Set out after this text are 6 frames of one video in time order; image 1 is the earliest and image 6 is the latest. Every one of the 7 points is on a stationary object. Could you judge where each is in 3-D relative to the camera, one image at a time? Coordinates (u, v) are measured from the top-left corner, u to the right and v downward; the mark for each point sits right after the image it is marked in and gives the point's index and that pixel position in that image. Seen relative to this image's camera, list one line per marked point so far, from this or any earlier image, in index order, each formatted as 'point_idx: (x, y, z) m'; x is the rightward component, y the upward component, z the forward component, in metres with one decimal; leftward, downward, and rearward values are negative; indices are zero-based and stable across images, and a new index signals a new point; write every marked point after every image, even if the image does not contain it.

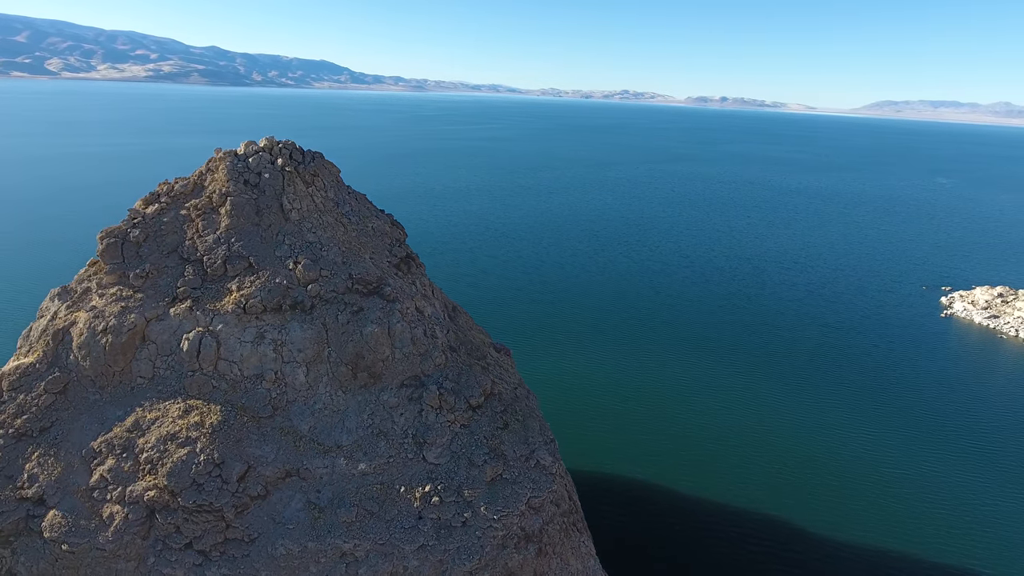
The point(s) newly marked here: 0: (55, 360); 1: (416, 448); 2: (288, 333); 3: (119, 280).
0: (-14.9, -2.4, +18.5) m
1: (-3.1, -5.1, +17.8) m
2: (-7.4, -1.5, +18.8) m
3: (-13.6, +0.3, +19.6) m
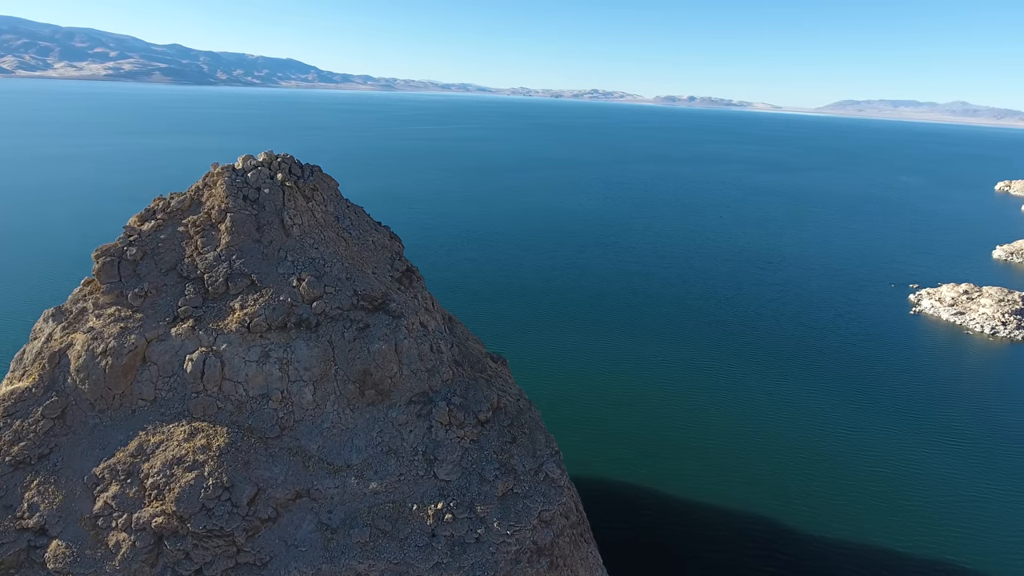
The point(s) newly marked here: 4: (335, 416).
0: (-14.7, -3.1, +18.0) m
1: (-2.7, -5.6, +17.8) m
2: (-7.2, -2.1, +18.6) m
3: (-13.4, -0.4, +19.1) m
4: (-5.7, -4.1, +18.3) m
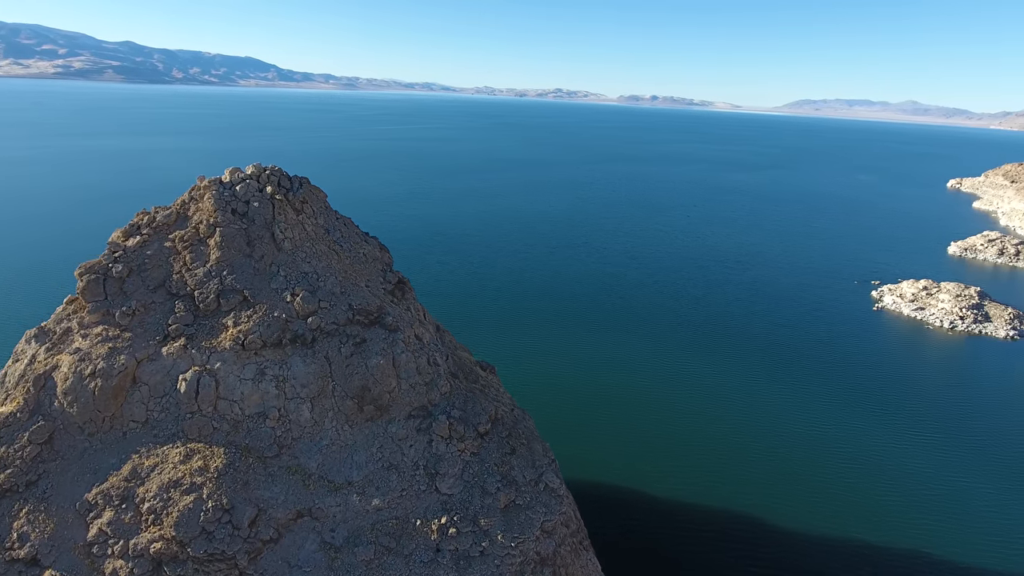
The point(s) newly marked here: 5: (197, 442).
0: (-14.6, -3.7, +17.4) m
1: (-2.7, -6.0, +17.8) m
2: (-7.2, -2.6, +18.4) m
3: (-13.5, -1.0, +18.6) m
4: (-5.7, -4.6, +18.1) m
5: (-9.7, -4.7, +17.3) m
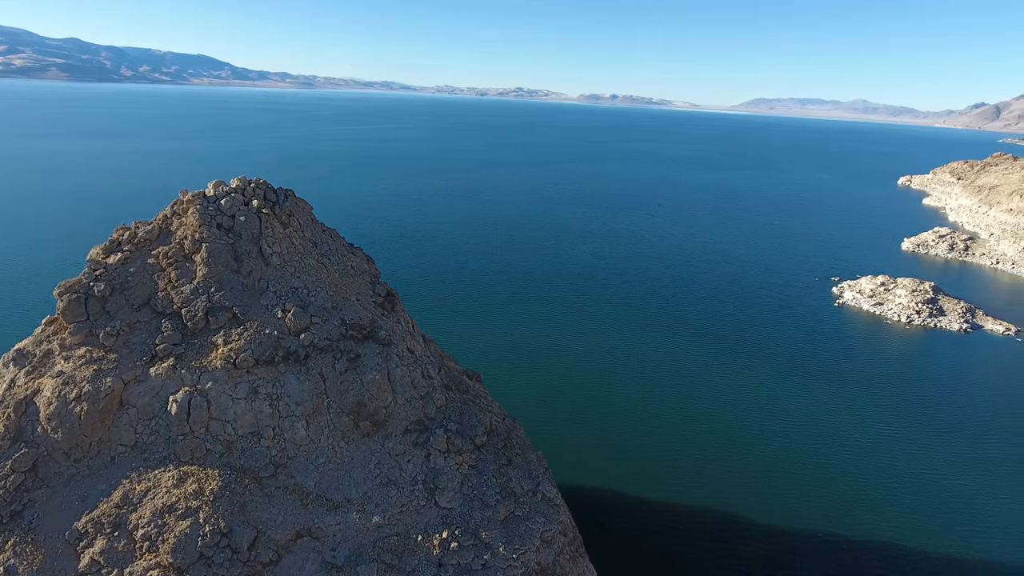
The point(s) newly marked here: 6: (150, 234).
0: (-14.7, -4.4, +16.7) m
1: (-2.7, -6.5, +17.9) m
2: (-7.3, -3.1, +18.1) m
3: (-13.6, -1.7, +18.0) m
4: (-5.8, -5.2, +18.0) m
5: (-9.7, -5.3, +16.9) m
6: (-12.7, +1.9, +19.9) m
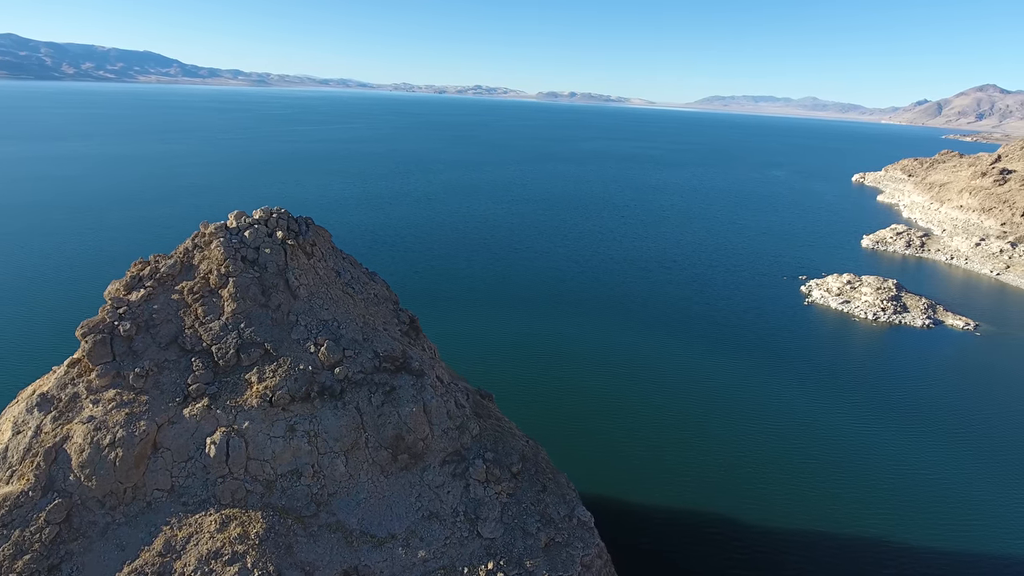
0: (-13.3, -5.7, +16.2) m
1: (-1.4, -7.6, +18.0) m
2: (-6.1, -4.3, +18.0) m
3: (-12.4, -2.9, +17.5) m
4: (-4.5, -6.3, +17.9) m
5: (-8.3, -6.5, +16.7) m
6: (-11.7, +0.6, +19.4) m
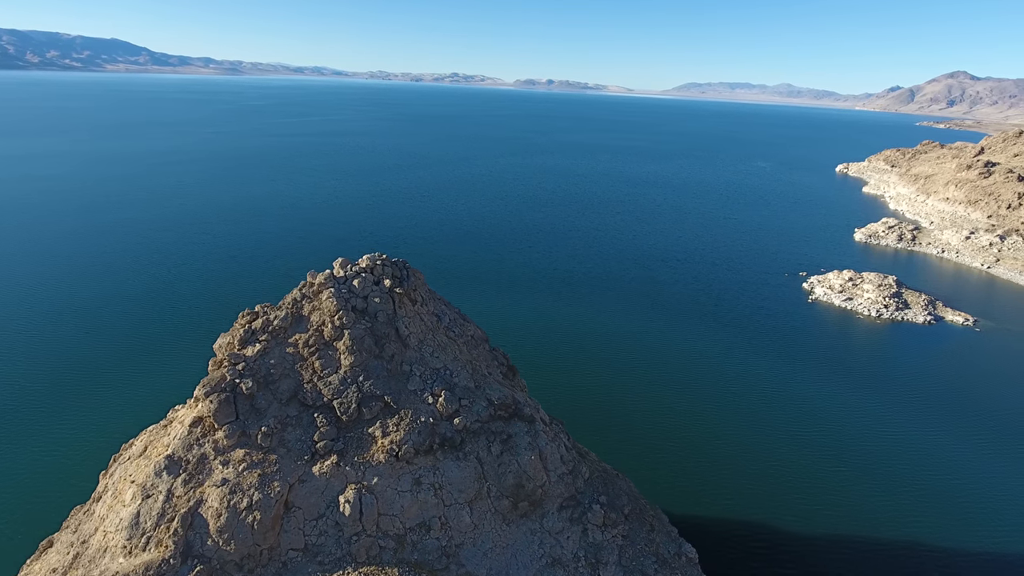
0: (-9.3, -7.5, +16.1) m
1: (+2.6, -9.2, +18.3) m
2: (-2.1, -6.0, +18.1) m
3: (-8.4, -4.7, +17.5) m
4: (-0.5, -7.9, +18.1) m
5: (-4.3, -8.2, +16.8) m
6: (-7.8, -1.1, +19.3) m
